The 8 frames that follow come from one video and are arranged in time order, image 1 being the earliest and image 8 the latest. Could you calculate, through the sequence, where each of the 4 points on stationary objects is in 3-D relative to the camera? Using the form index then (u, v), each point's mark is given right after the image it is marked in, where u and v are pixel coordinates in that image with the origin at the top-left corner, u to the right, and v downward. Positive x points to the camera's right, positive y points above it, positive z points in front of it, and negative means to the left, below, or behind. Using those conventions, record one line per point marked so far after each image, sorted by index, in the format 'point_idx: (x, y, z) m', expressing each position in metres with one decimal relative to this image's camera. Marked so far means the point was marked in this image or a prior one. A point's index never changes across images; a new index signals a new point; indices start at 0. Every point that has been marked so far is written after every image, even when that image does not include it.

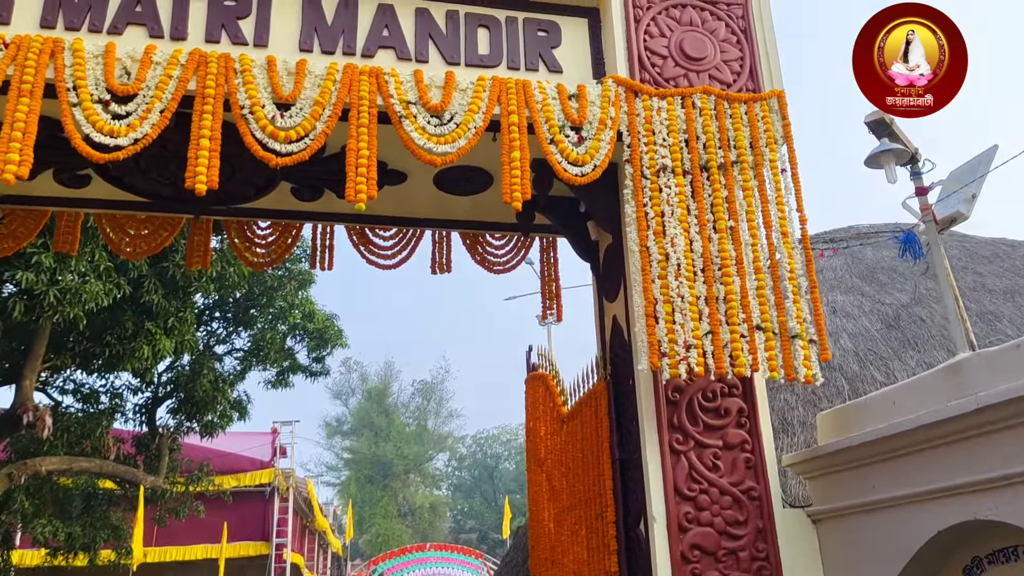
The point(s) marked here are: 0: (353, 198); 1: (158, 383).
0: (-0.7, +0.4, +3.4) m
1: (-6.0, -1.6, +14.0) m
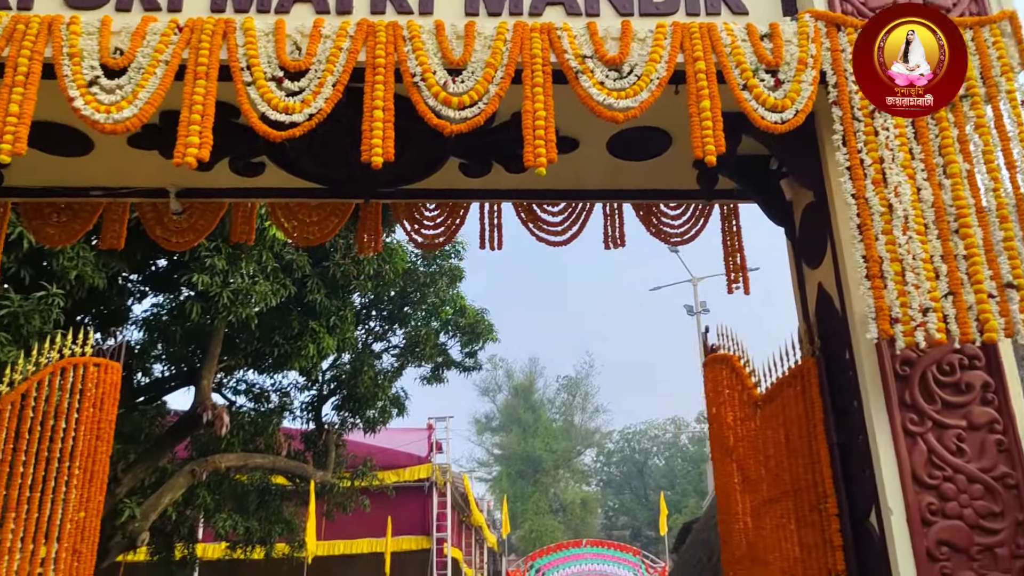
0: (+0.1, +0.5, +3.2) m
1: (-3.3, -1.7, +14.5) m
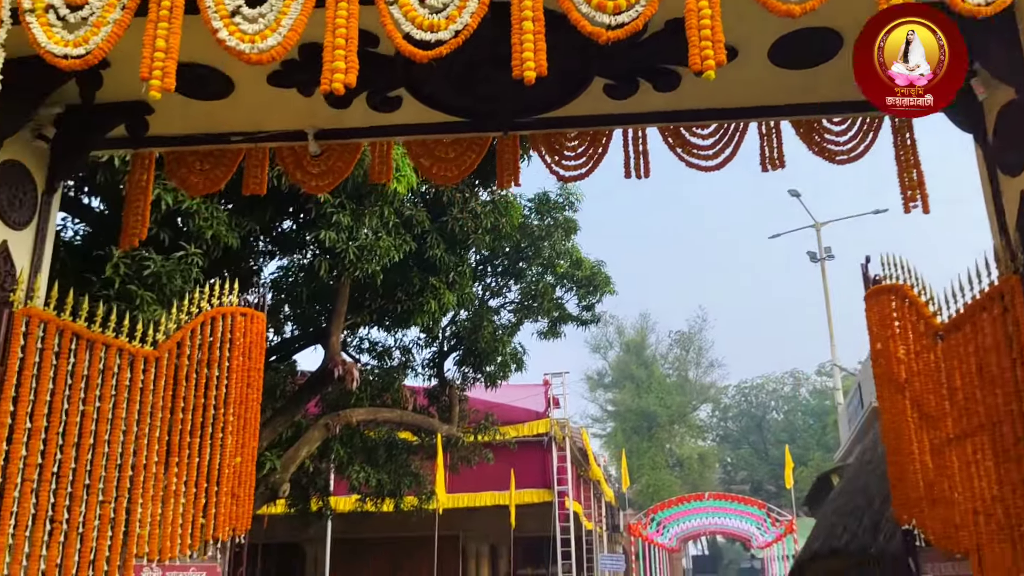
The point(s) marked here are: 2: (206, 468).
0: (+0.7, +0.8, +2.9) m
1: (-1.2, -0.9, +14.6) m
2: (-1.9, -1.1, +5.0) m
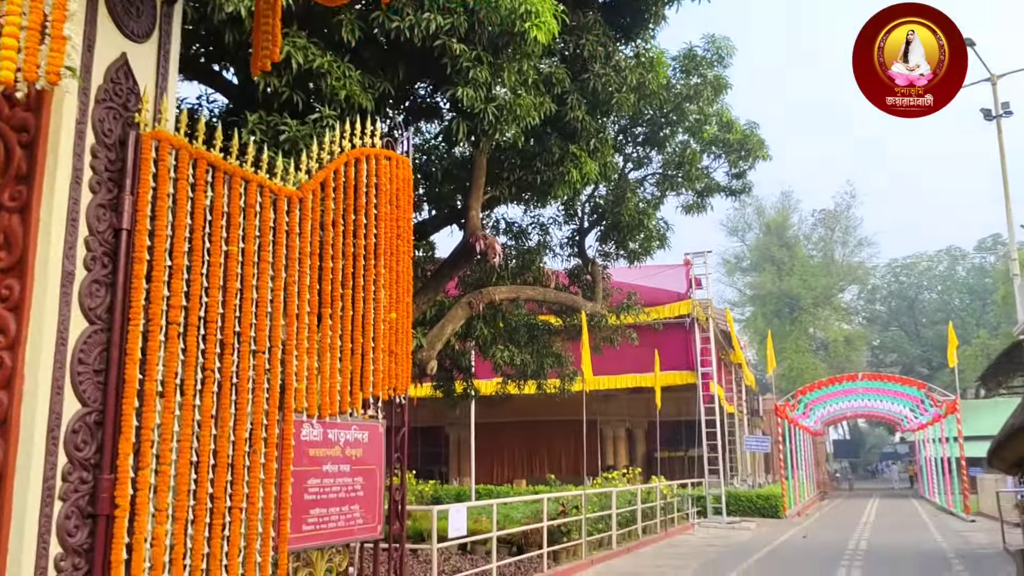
0: (+1.2, +1.4, +1.9) m
1: (+1.2, +1.3, +13.9) m
2: (-0.9, -0.2, +4.6) m
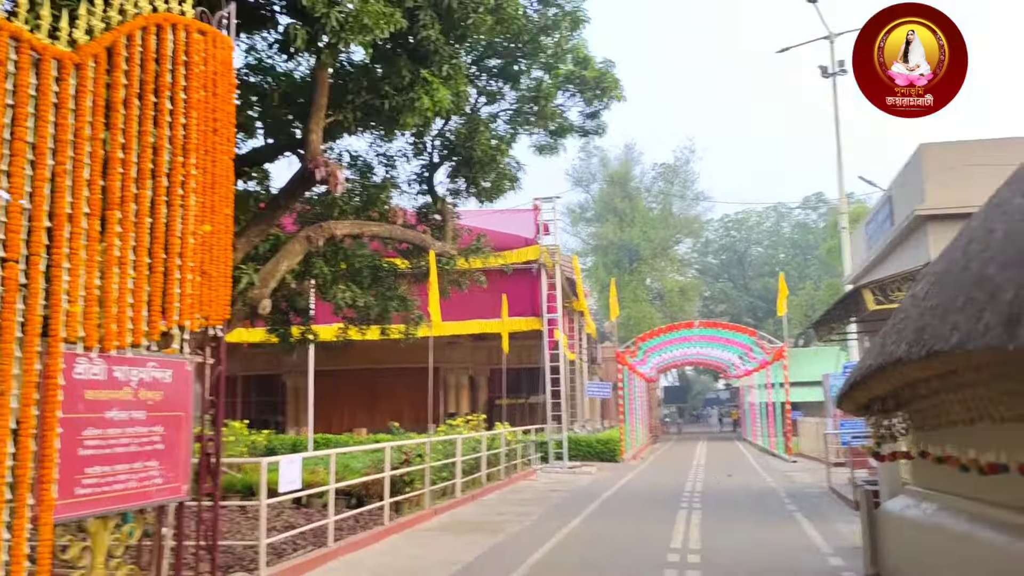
0: (+1.0, +1.6, +1.4) m
1: (-1.3, +2.2, +13.1) m
2: (-1.6, +0.2, +3.7) m
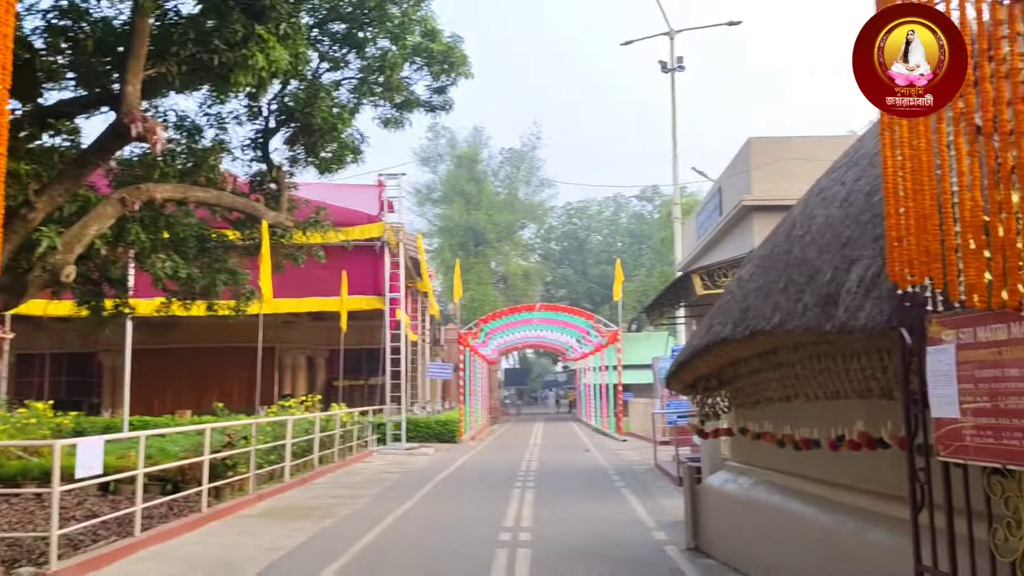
0: (+0.8, +1.7, +1.3) m
1: (-3.7, +2.6, +12.4) m
2: (-2.3, +0.4, +3.1) m
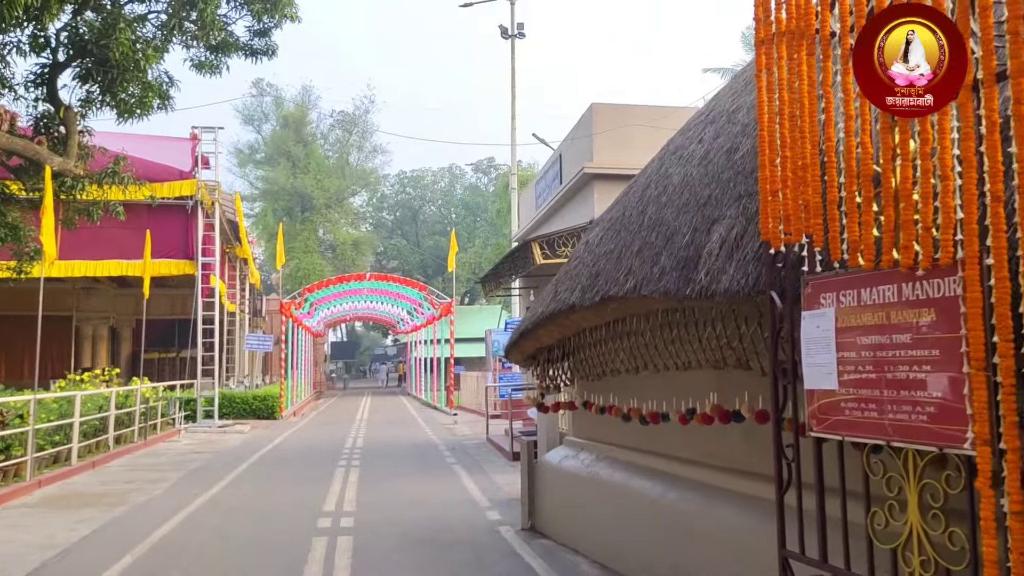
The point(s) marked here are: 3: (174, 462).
0: (+0.6, +1.8, +0.7) m
1: (-5.9, +3.2, +10.7) m
2: (-2.7, +0.7, +2.0) m
3: (-5.1, -2.6, +12.4) m
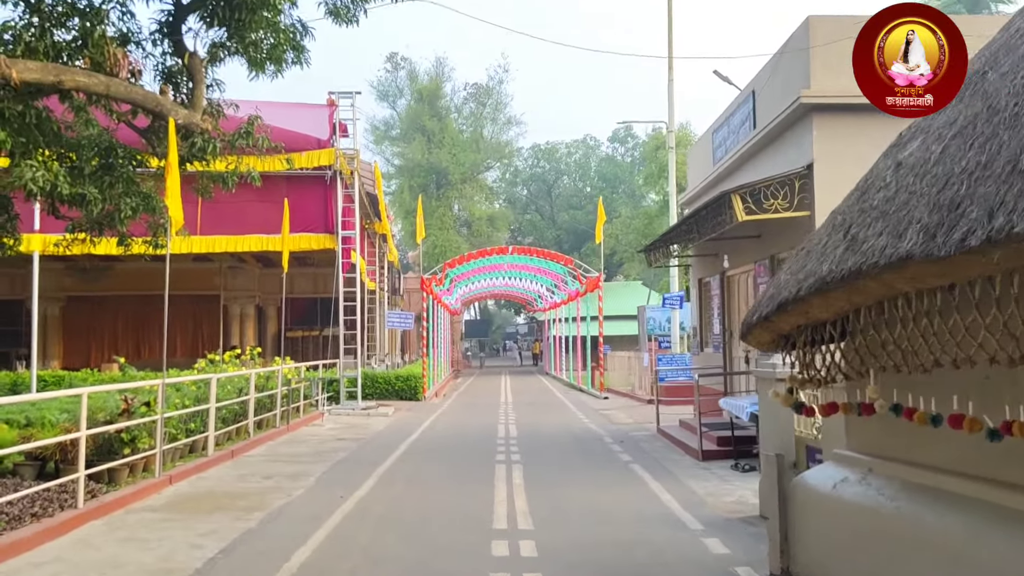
0: (+1.1, +1.9, -1.3) m
1: (-3.8, +3.5, +9.5) m
2: (-2.0, +0.8, +0.4) m
3: (-2.7, -2.2, +11.2) m
